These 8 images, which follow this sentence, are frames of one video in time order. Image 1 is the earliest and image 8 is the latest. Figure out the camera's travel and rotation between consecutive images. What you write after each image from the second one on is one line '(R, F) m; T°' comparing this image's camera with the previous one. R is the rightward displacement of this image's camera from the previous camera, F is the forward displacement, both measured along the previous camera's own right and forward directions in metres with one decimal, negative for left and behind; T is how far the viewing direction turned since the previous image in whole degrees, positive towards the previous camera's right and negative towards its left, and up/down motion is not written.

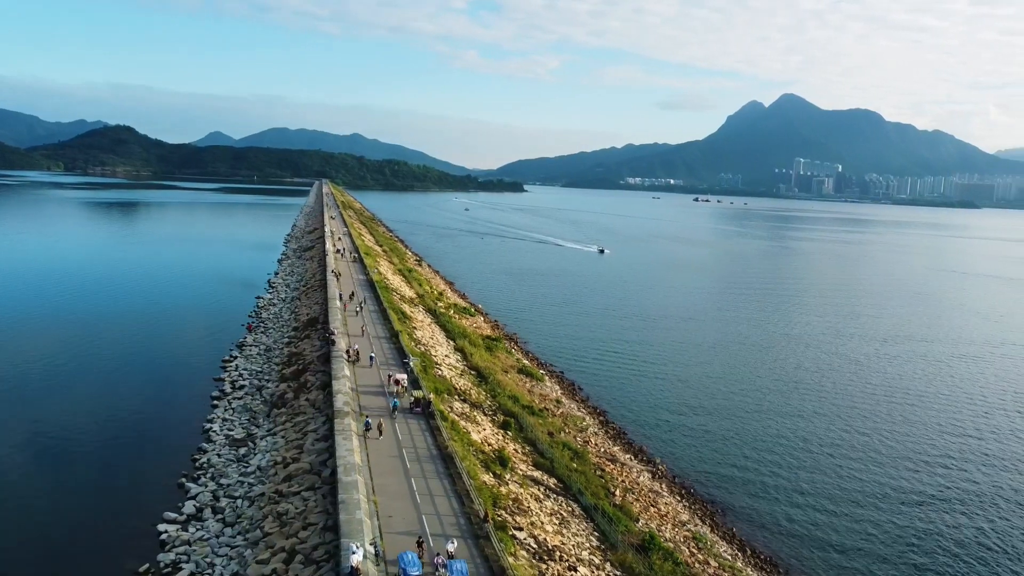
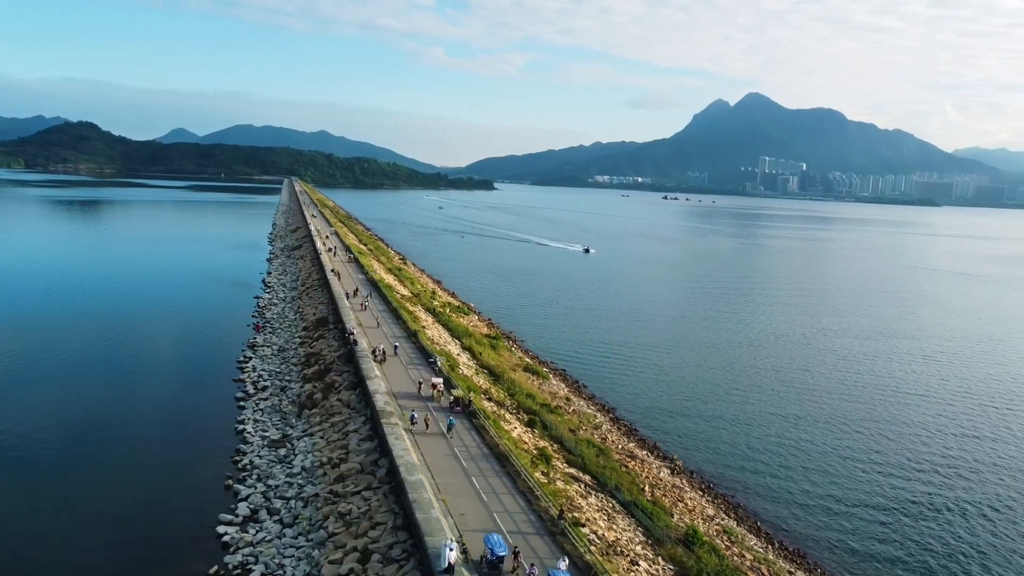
(-1.1, -0.1) m; +2°
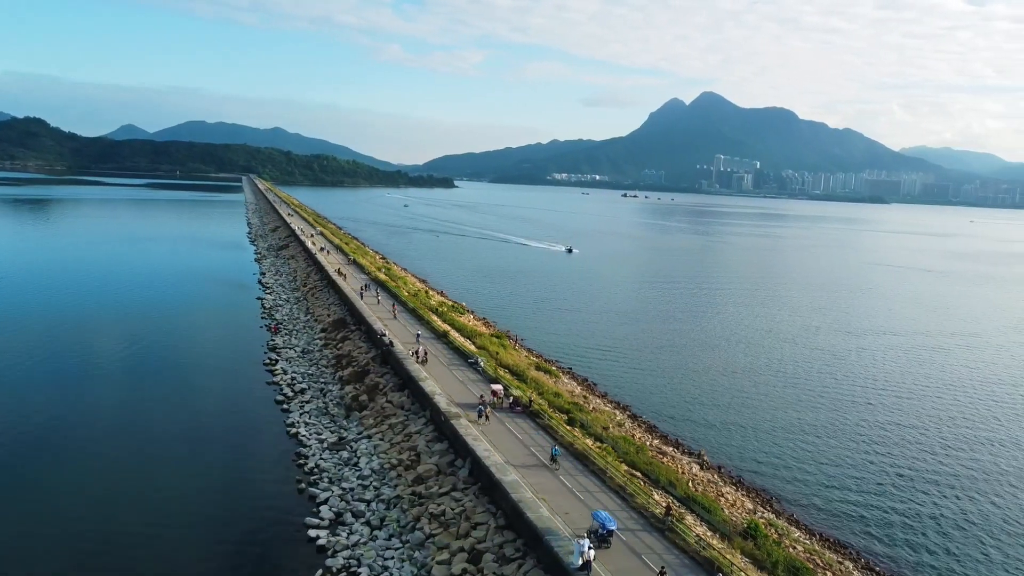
(-1.6, -0.1) m; +2°
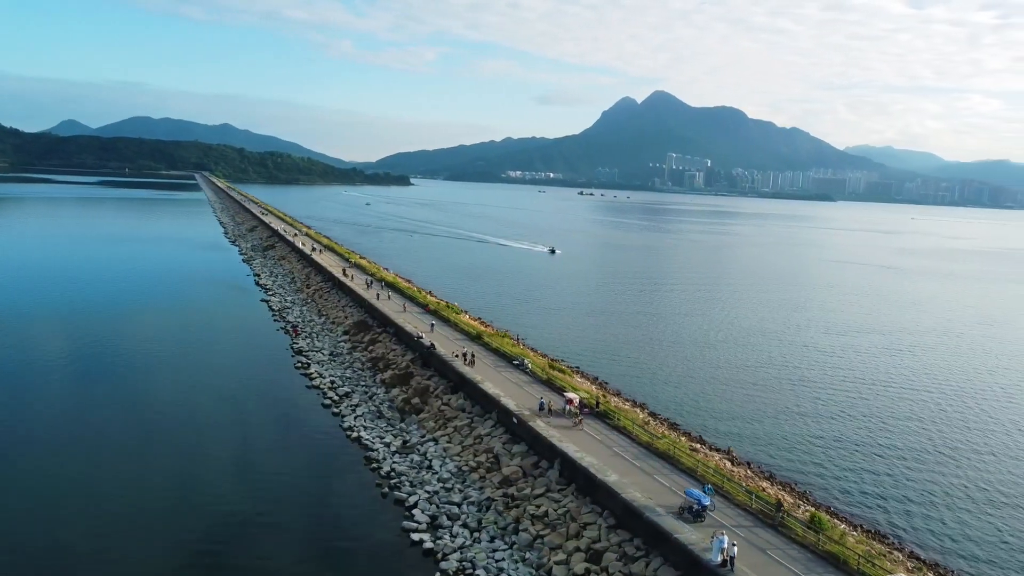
(-1.8, -0.1) m; +3°
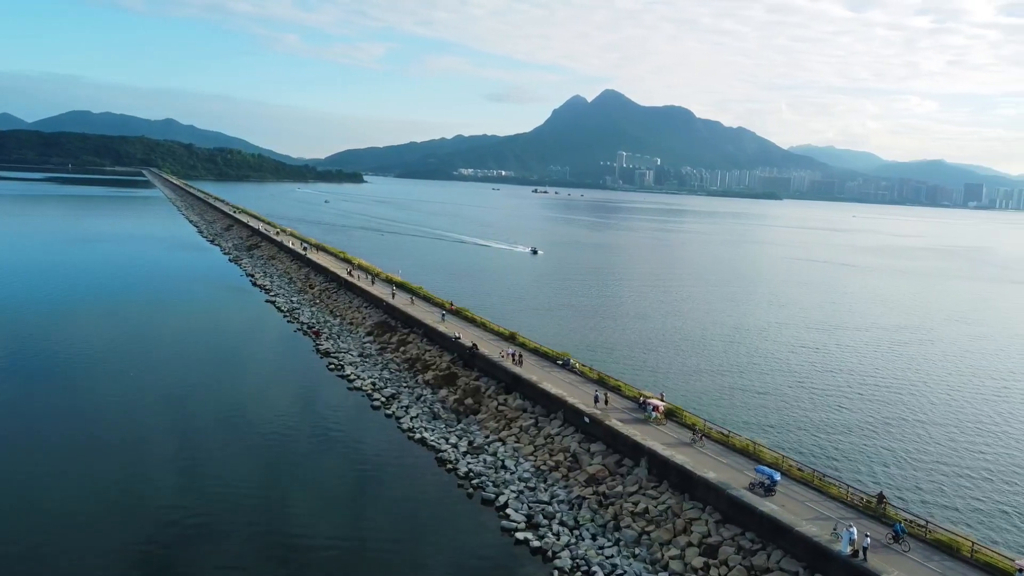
(-1.9, -0.1) m; +3°
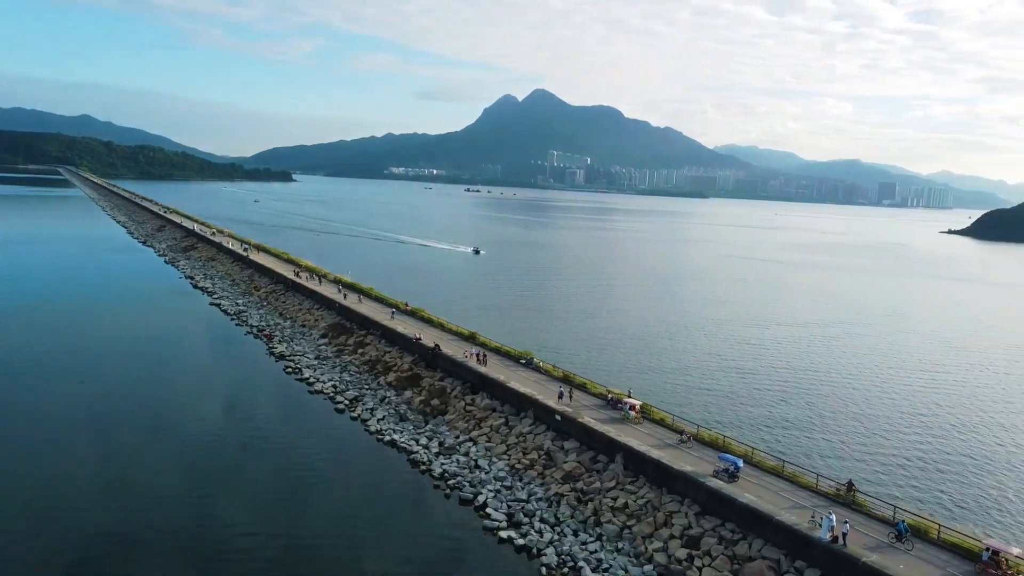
(-0.5, 0.0) m; +5°
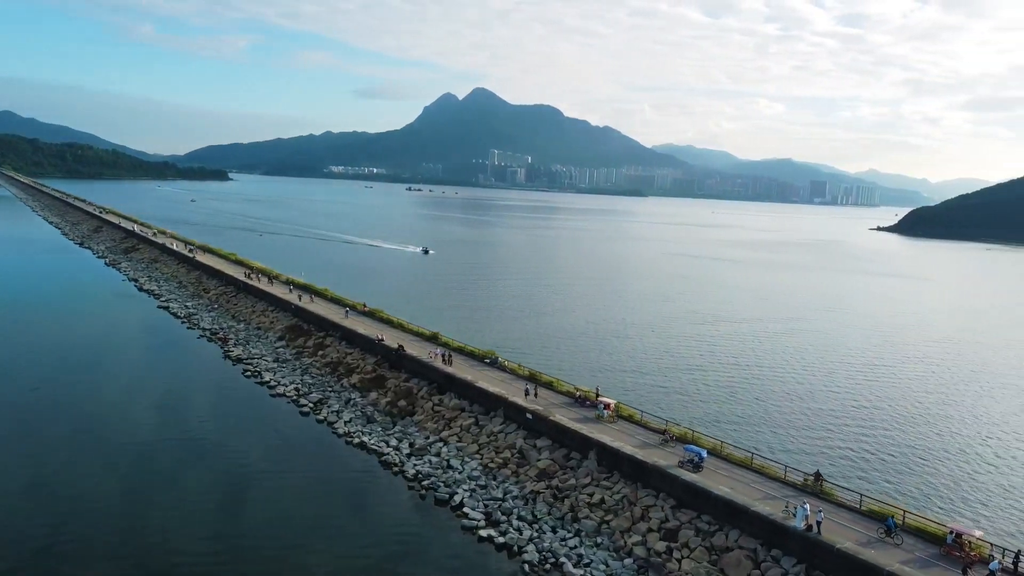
(-0.4, 0.0) m; +4°
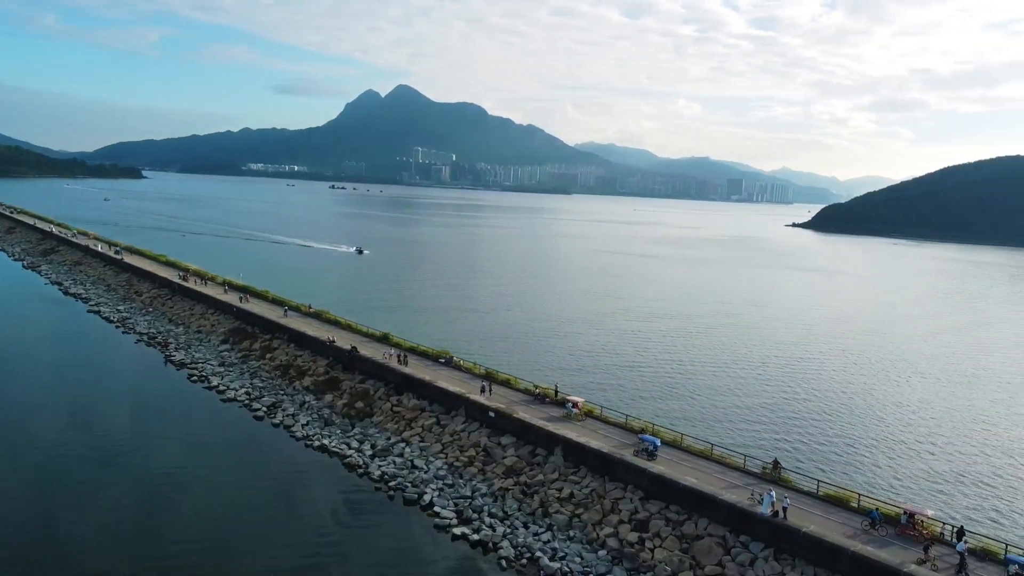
(-0.5, 0.0) m; +5°
